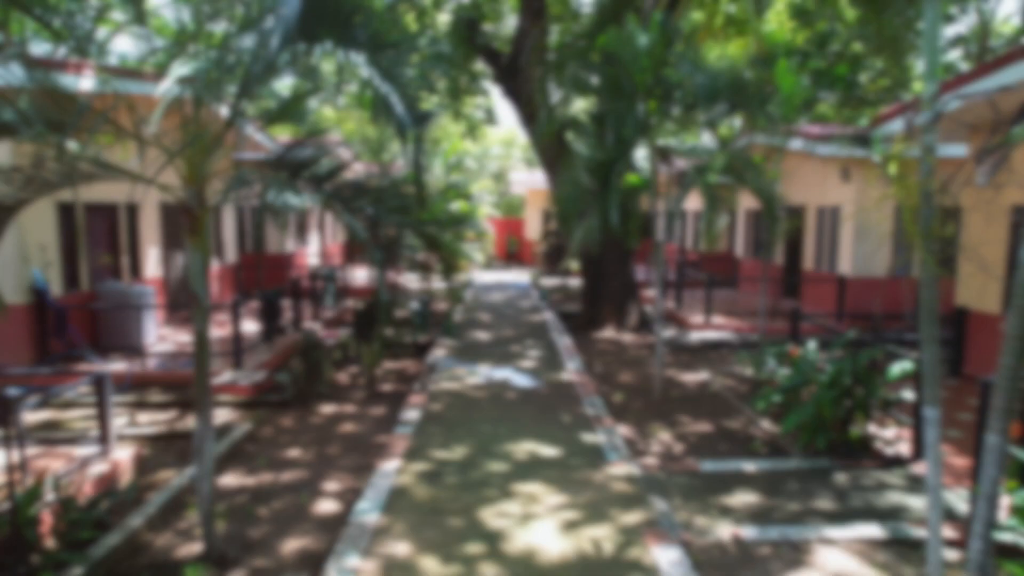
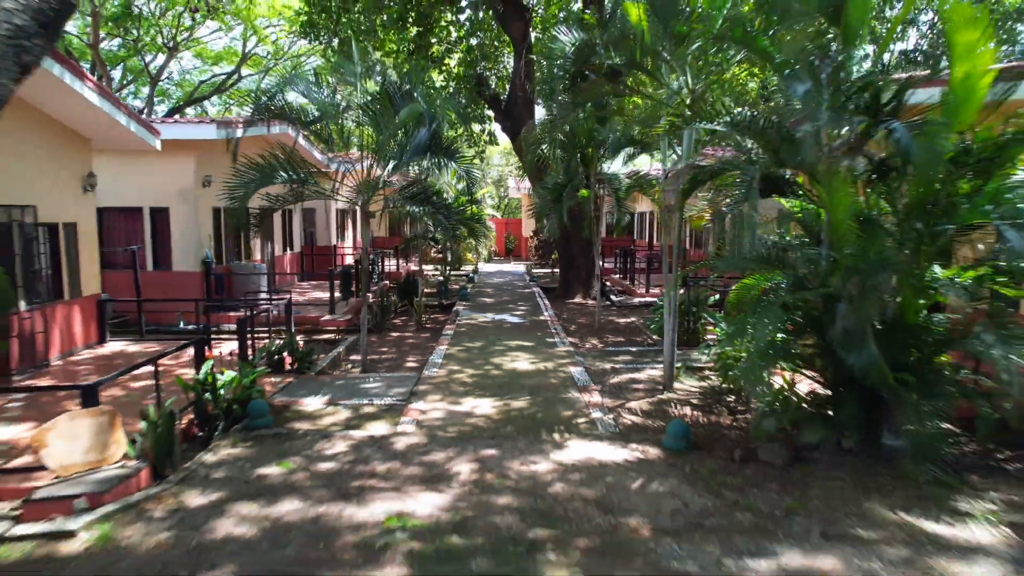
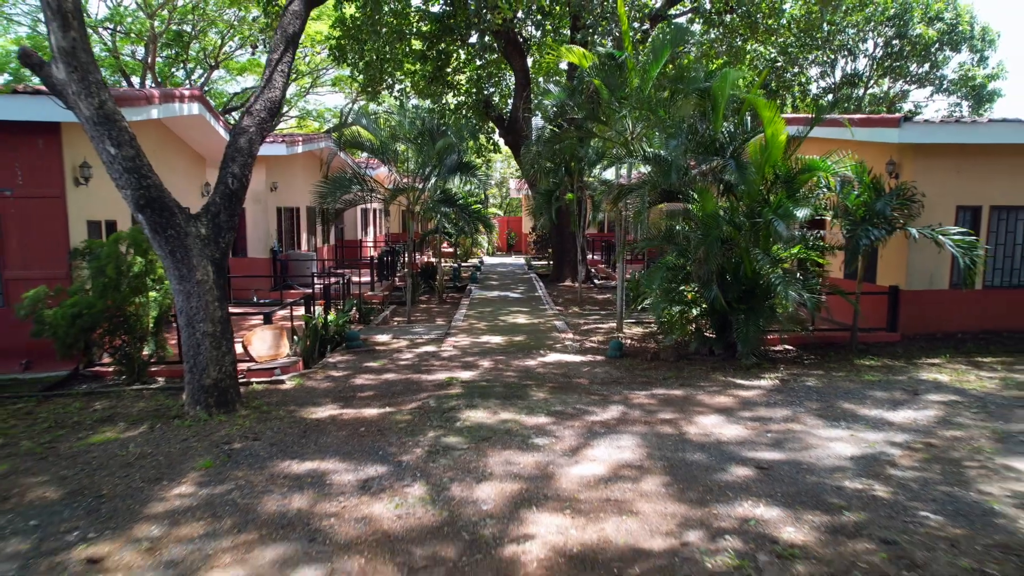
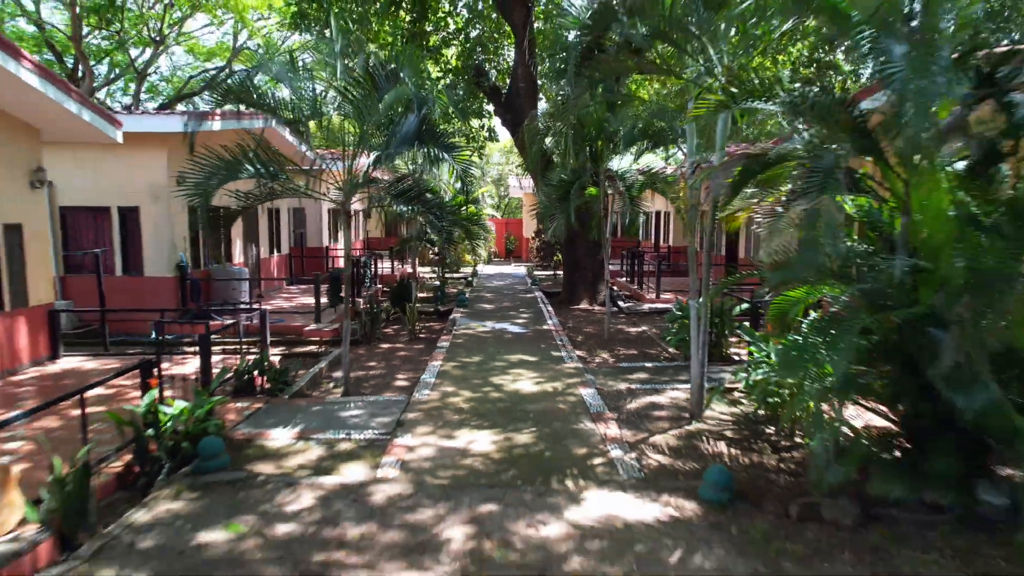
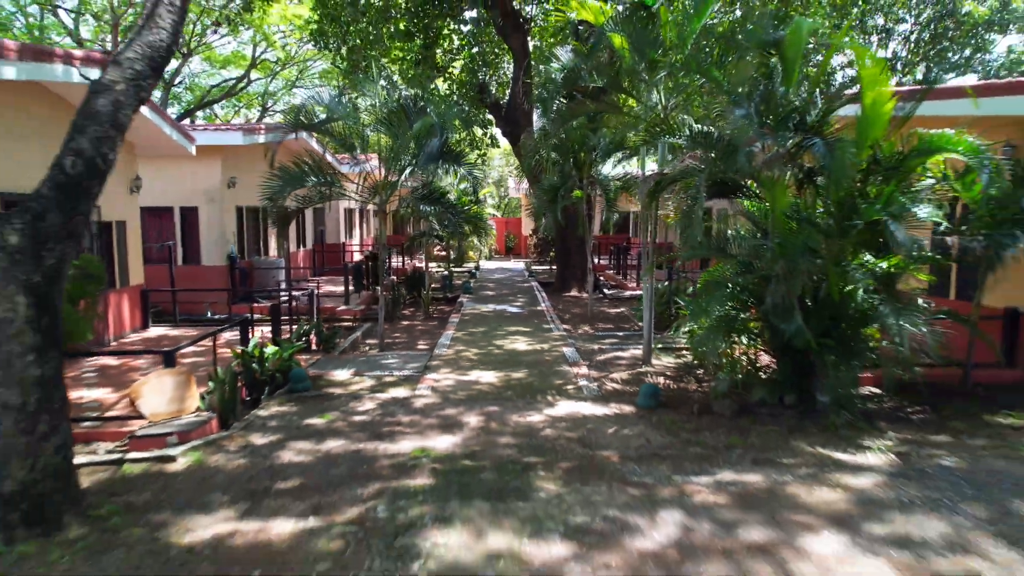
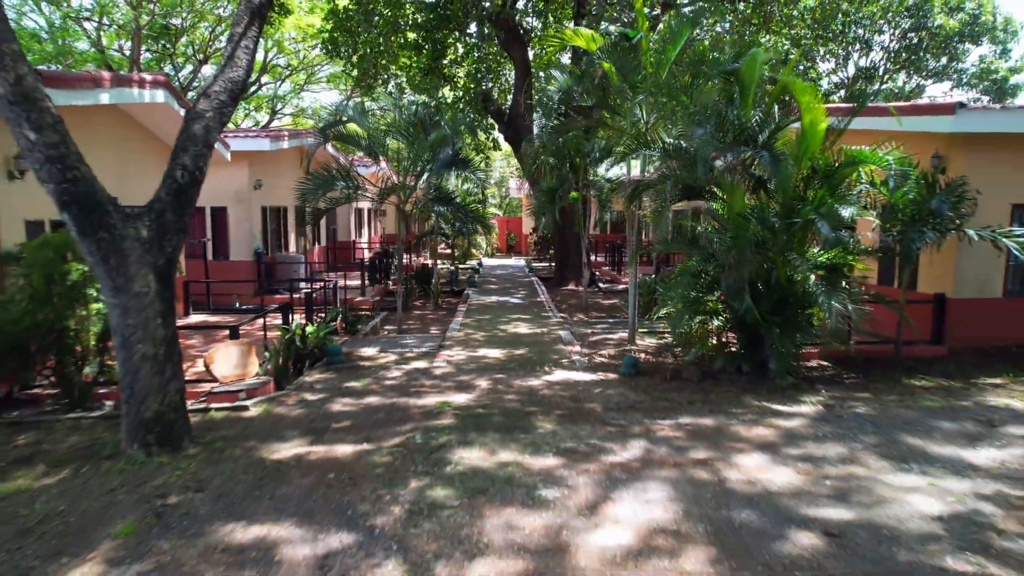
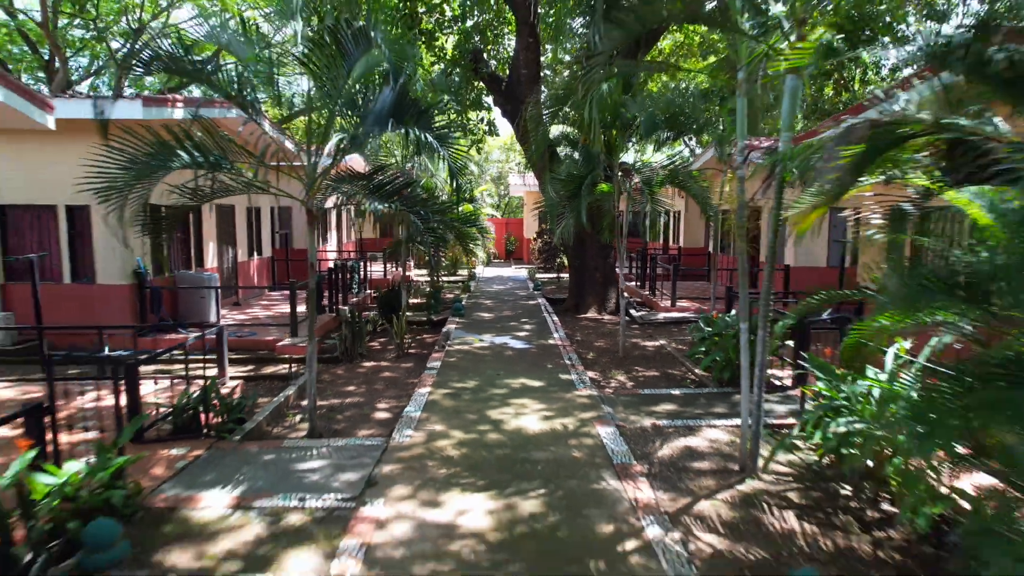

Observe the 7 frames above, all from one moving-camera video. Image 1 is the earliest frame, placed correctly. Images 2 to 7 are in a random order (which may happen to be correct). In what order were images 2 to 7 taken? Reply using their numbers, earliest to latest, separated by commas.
7, 4, 2, 5, 6, 3
